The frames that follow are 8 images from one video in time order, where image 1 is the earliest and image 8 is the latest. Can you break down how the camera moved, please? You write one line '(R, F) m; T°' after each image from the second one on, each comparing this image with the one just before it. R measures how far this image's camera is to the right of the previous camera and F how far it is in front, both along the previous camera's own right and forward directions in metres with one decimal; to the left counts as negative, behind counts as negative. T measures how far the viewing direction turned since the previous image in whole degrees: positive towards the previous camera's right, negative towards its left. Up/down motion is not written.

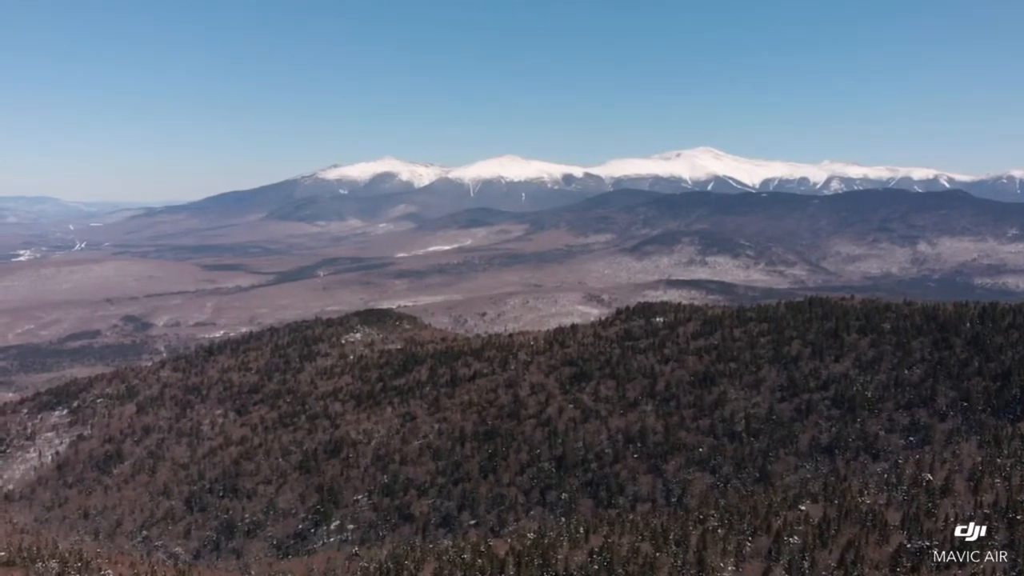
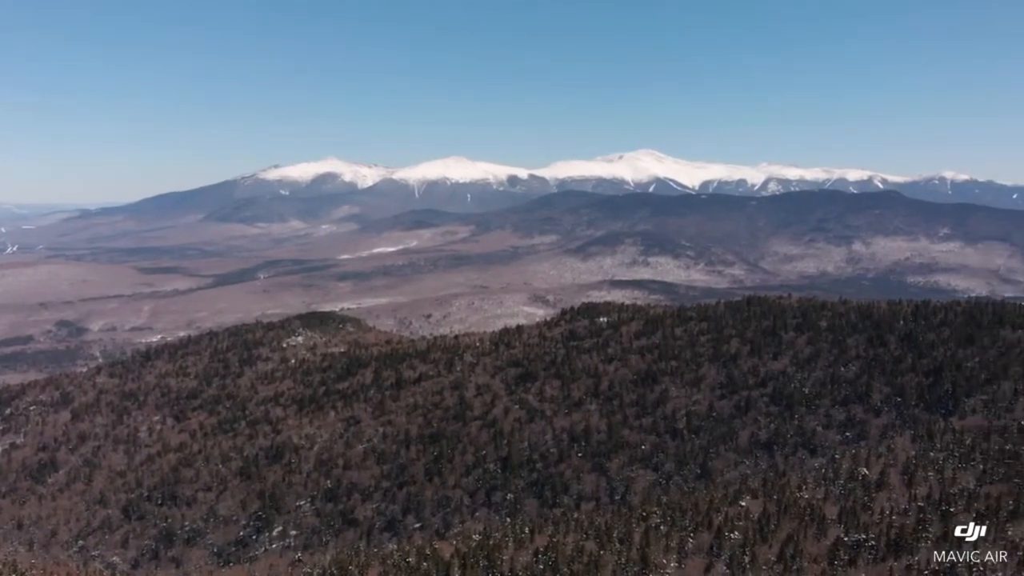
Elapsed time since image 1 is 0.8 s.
(+4.8, +2.0) m; +3°
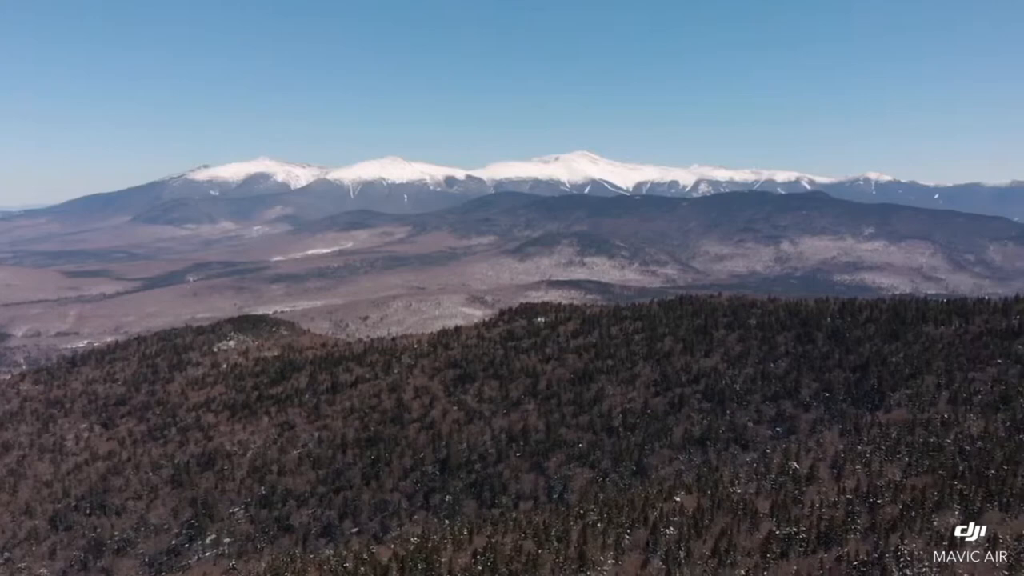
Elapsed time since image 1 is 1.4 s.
(+3.7, -0.6) m; +4°
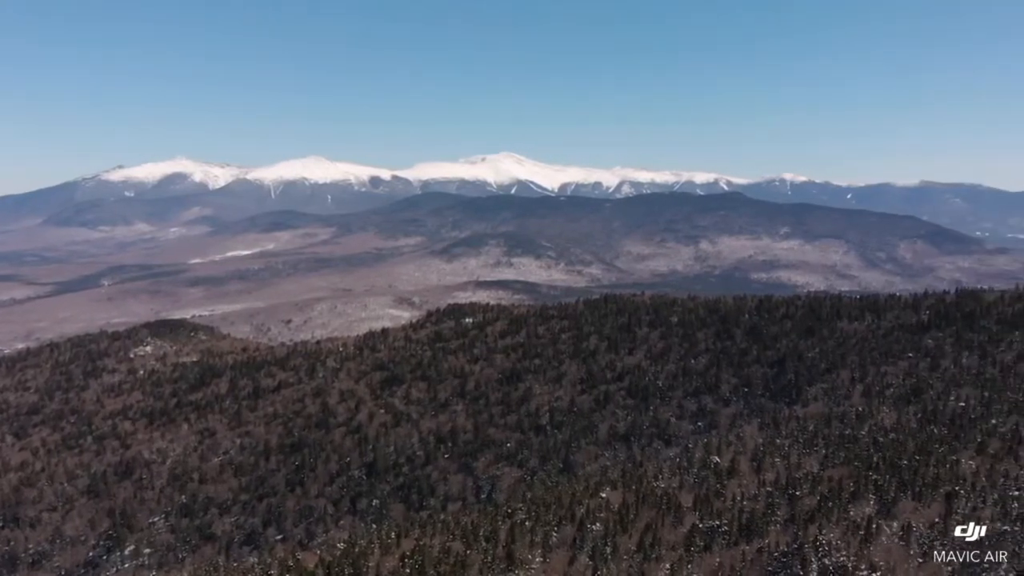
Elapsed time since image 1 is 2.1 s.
(+2.9, -1.3) m; +5°
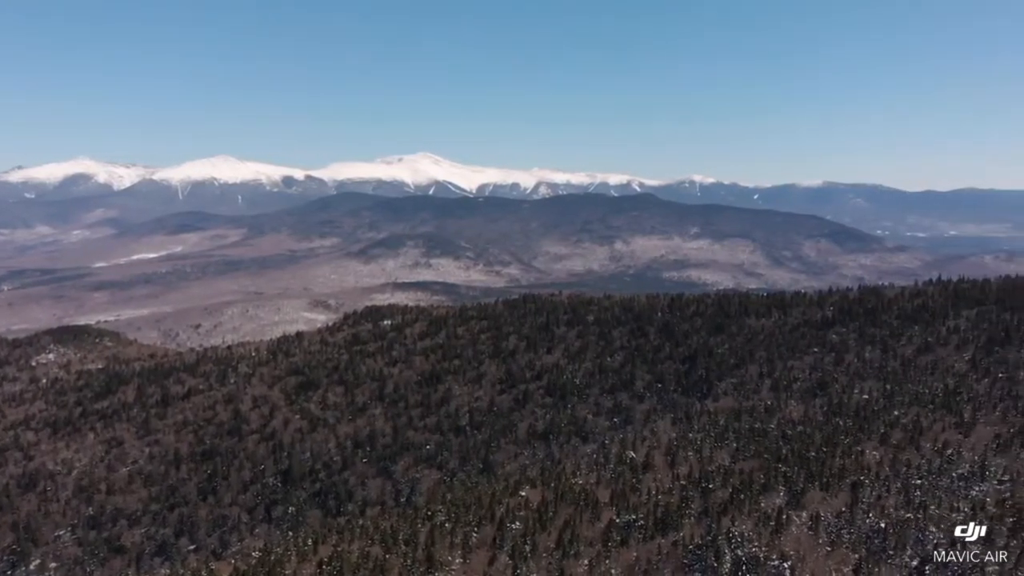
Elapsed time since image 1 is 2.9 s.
(+1.7, -0.9) m; +5°
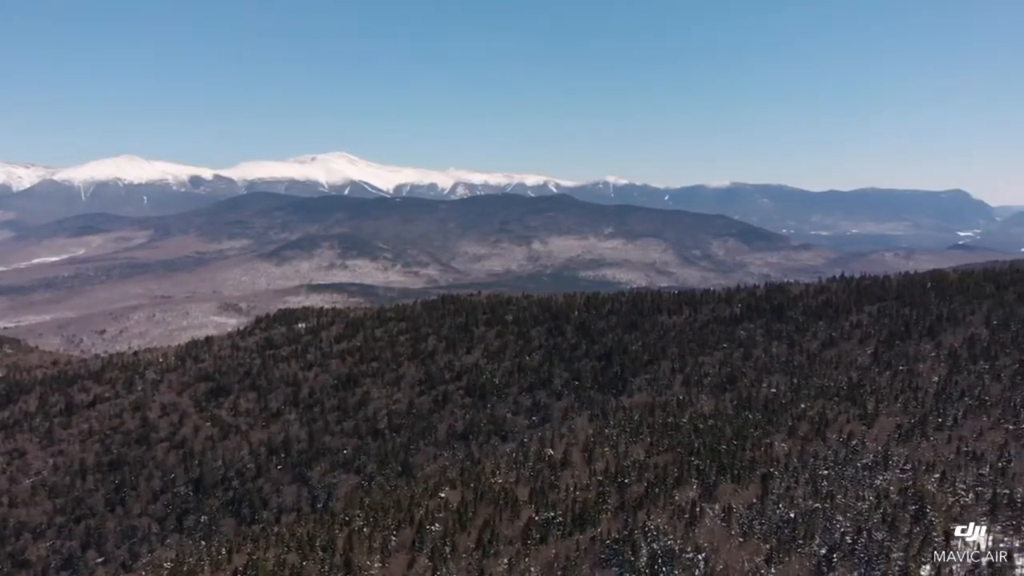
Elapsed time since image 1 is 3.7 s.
(-2.9, -1.1) m; +5°
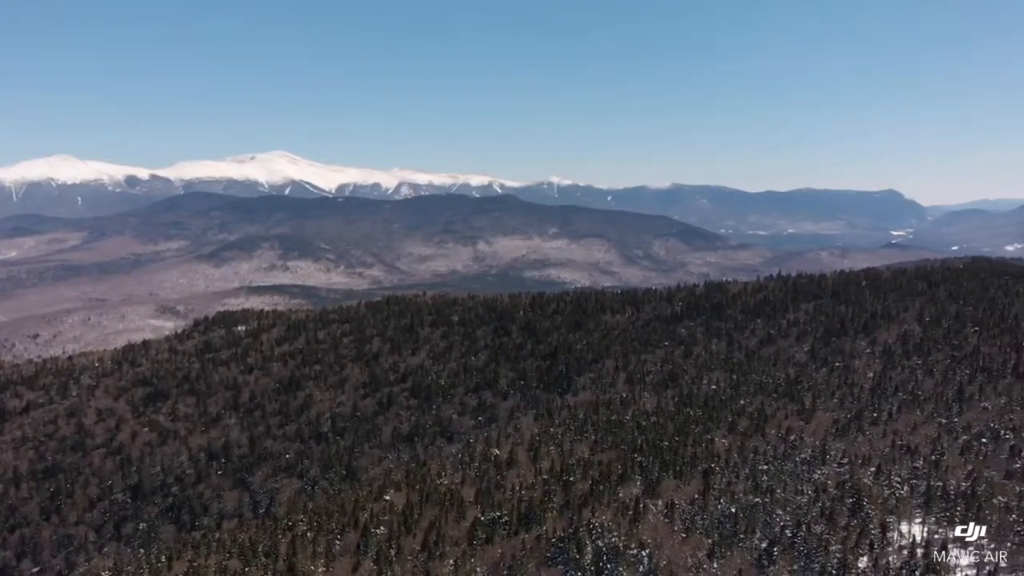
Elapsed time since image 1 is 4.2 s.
(-0.8, -2.7) m; +4°
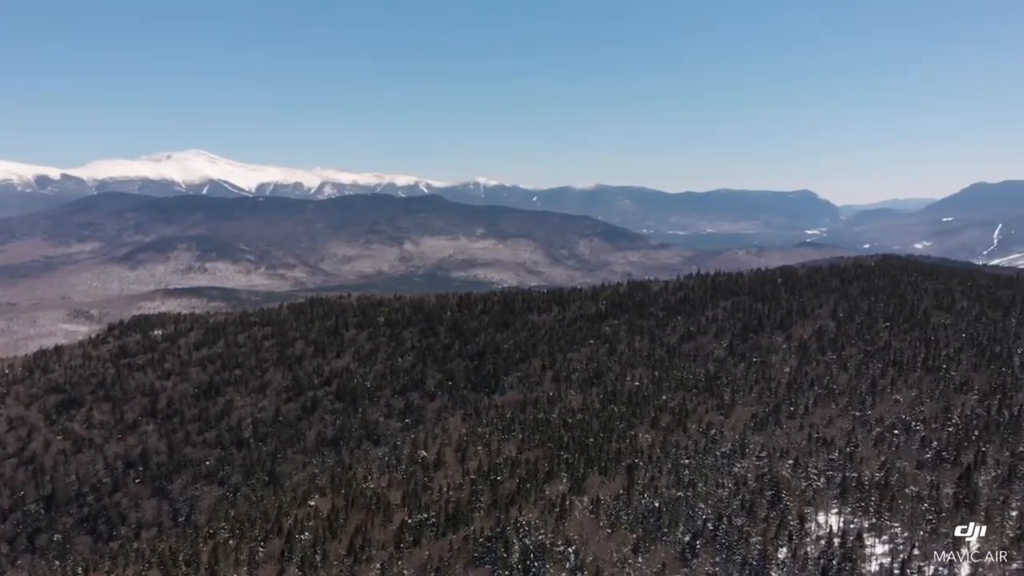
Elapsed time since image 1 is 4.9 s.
(-1.5, -7.1) m; +5°
